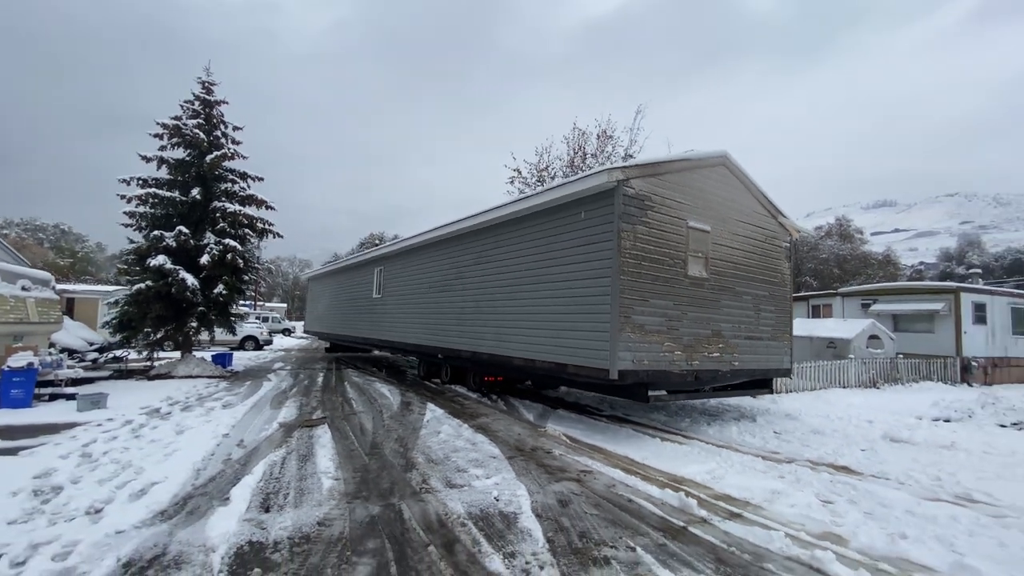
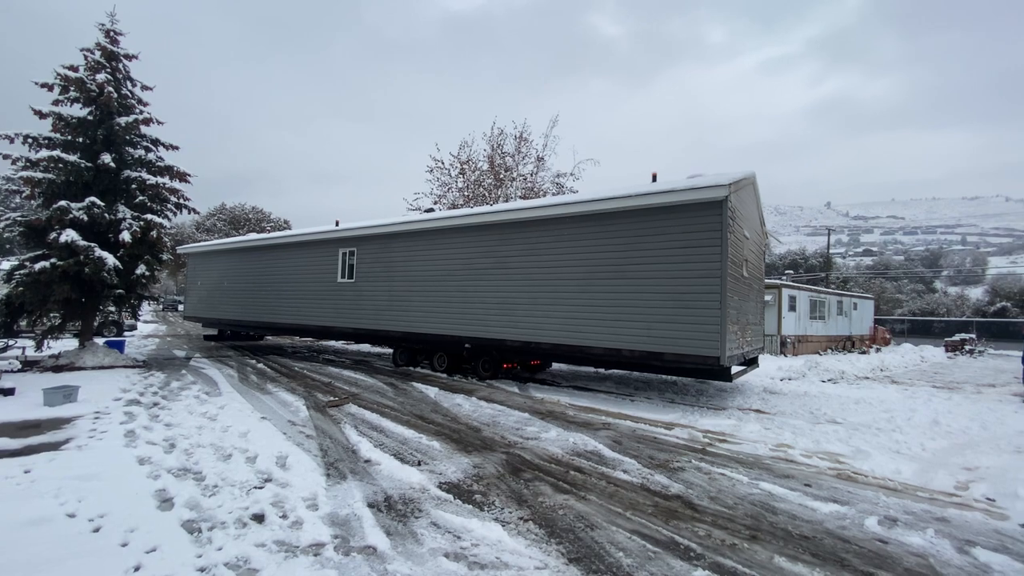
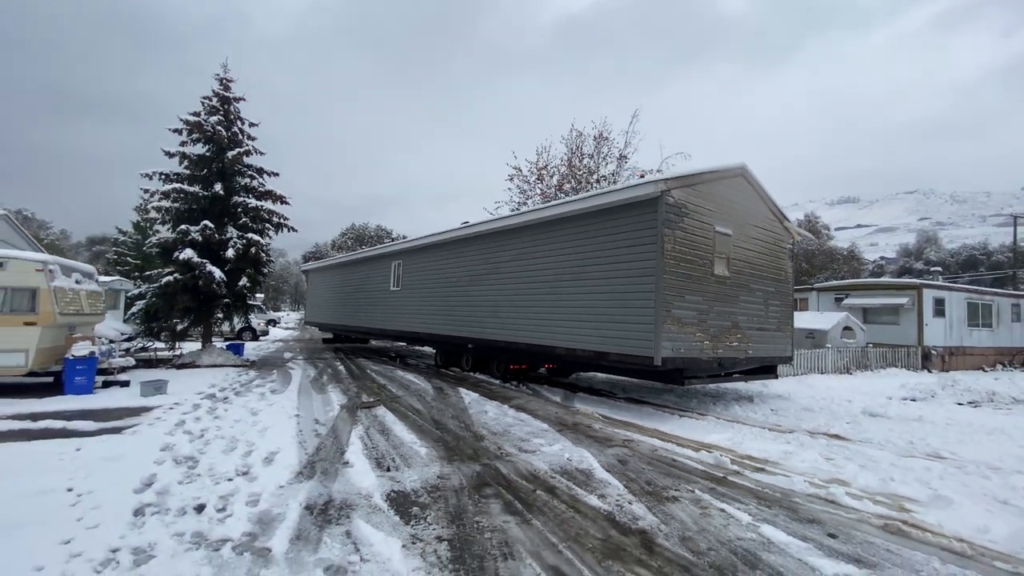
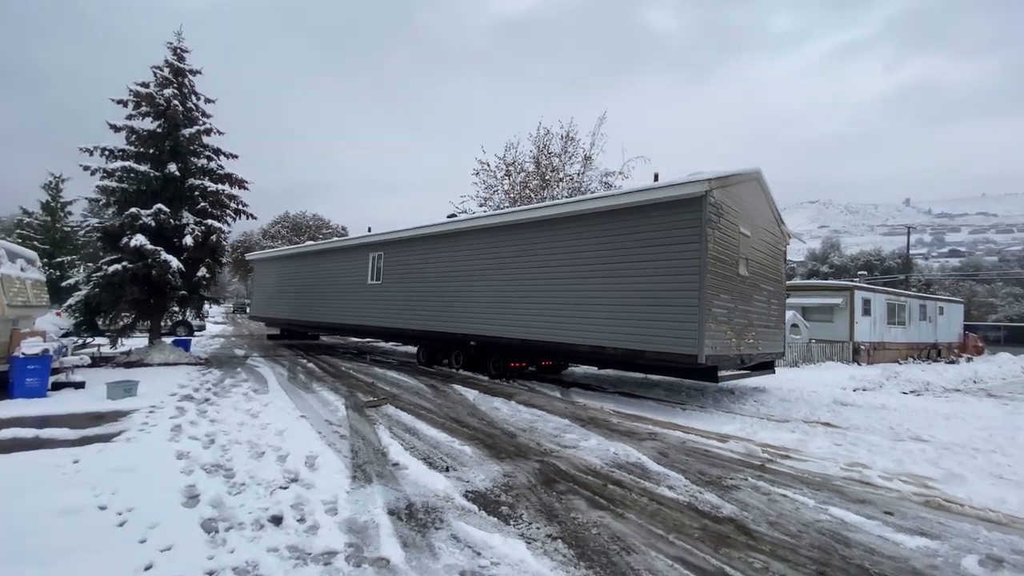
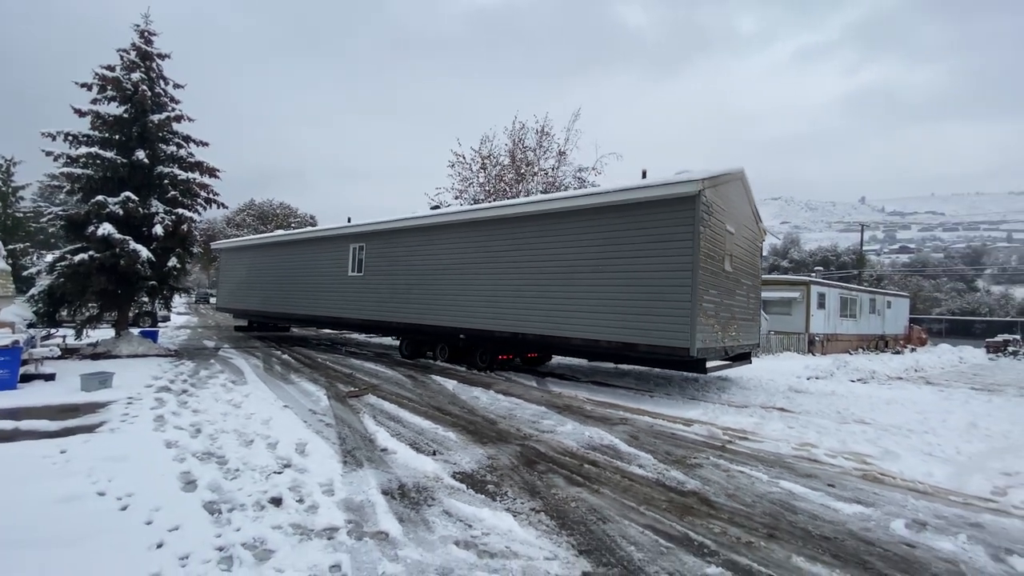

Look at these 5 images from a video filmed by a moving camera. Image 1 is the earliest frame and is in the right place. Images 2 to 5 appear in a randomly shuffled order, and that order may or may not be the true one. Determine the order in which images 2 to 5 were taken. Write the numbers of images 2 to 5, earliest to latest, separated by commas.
3, 4, 5, 2
